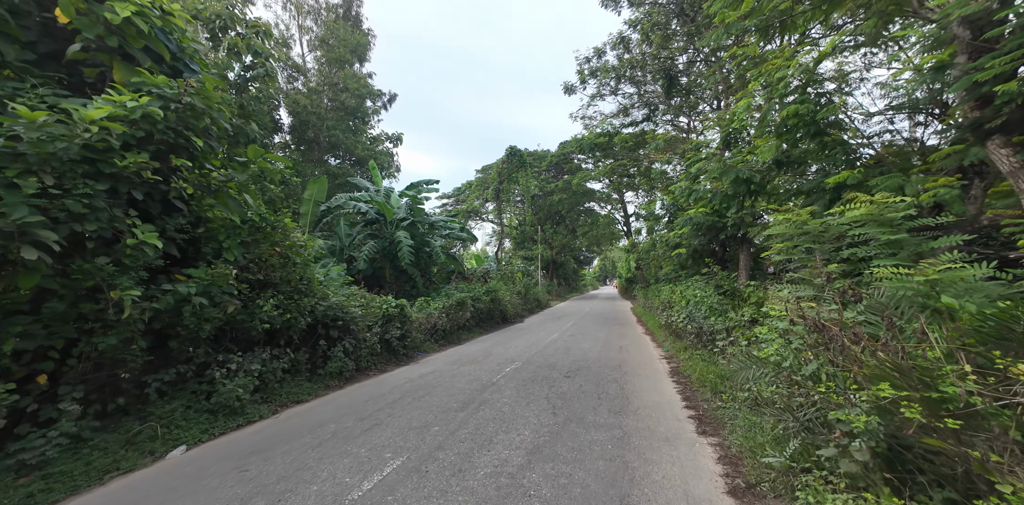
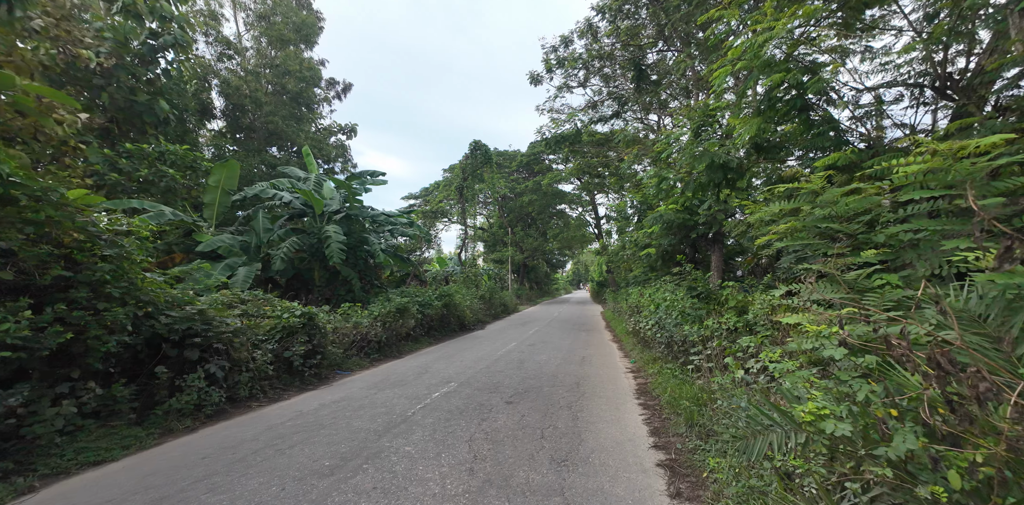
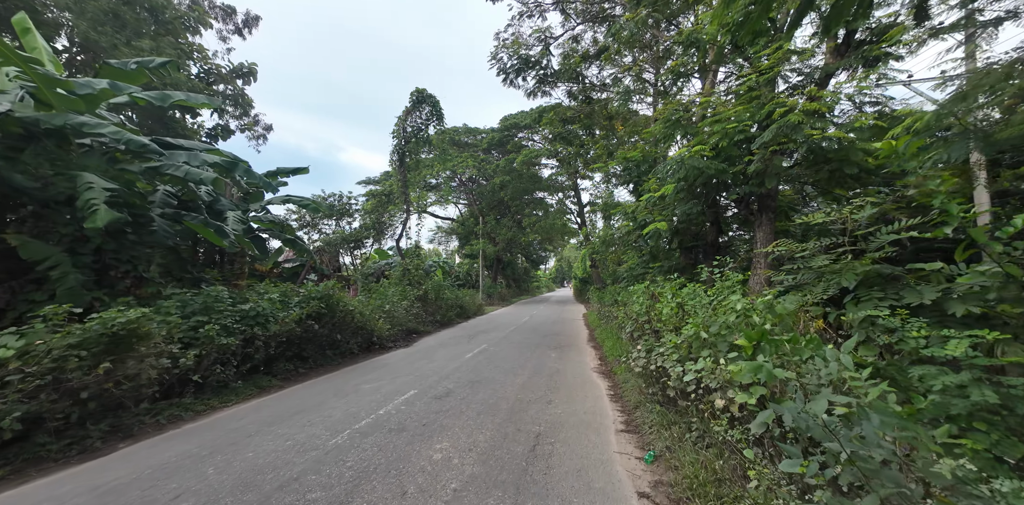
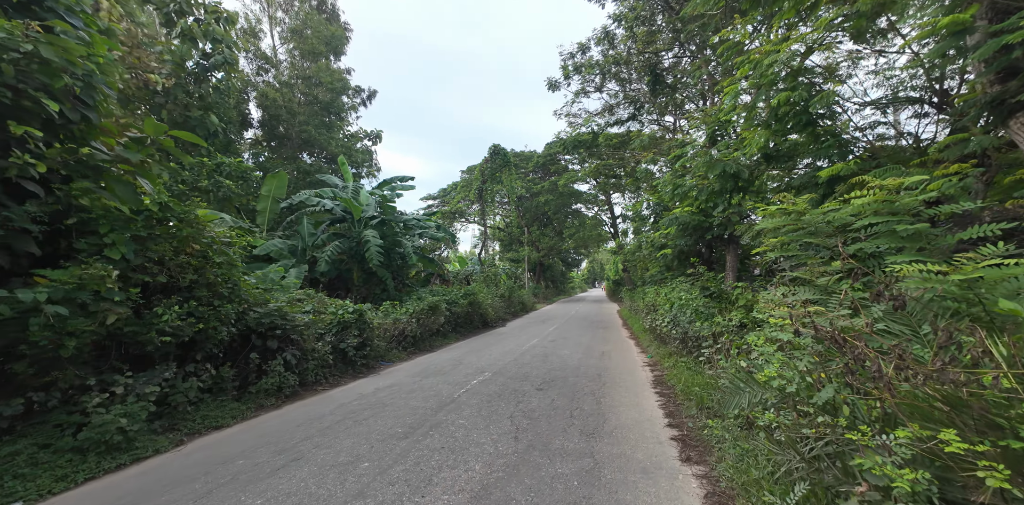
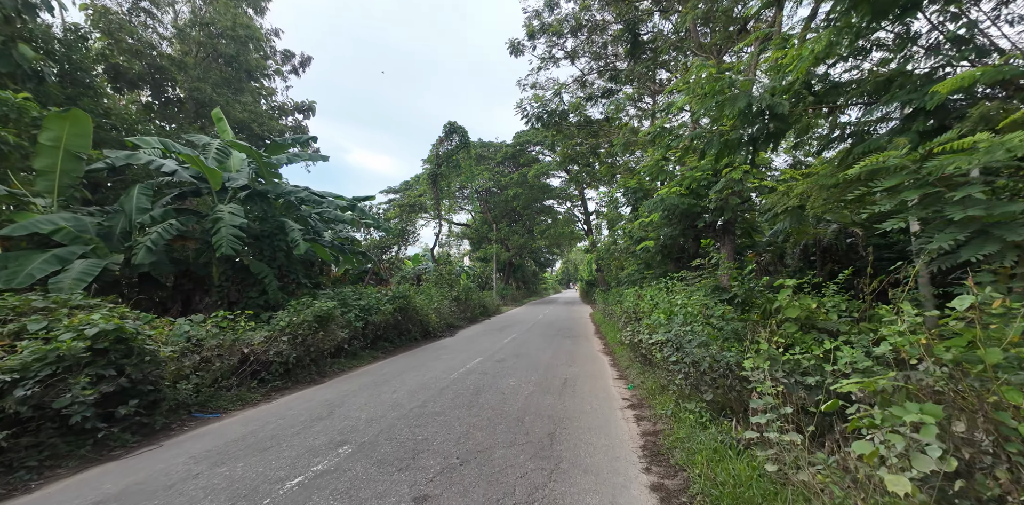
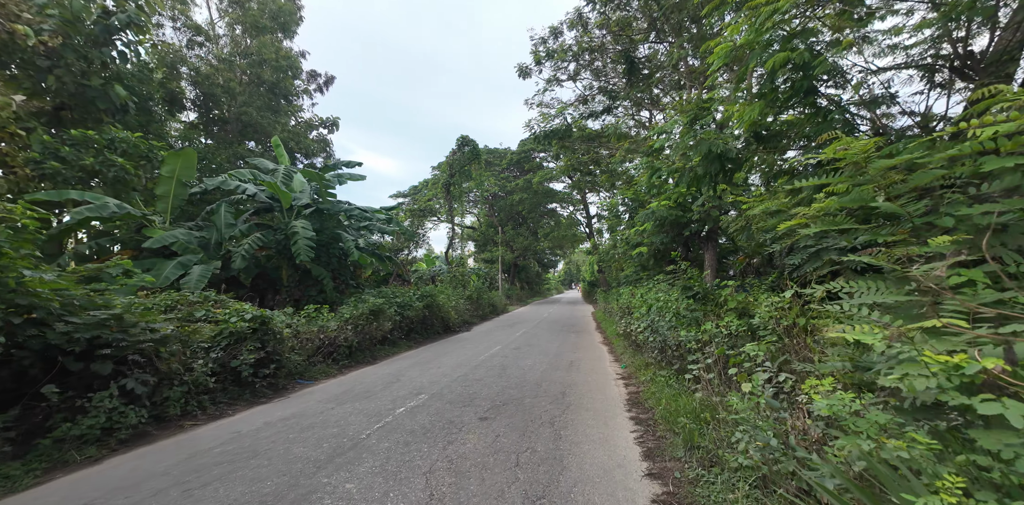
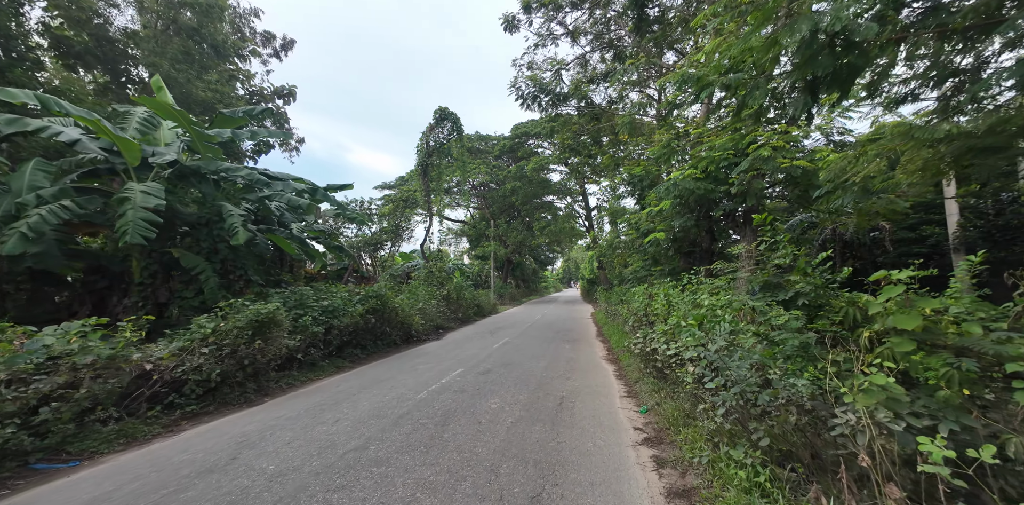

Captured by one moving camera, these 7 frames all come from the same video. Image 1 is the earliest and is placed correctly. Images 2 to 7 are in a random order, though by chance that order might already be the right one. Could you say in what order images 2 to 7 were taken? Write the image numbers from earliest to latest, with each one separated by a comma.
4, 2, 6, 5, 7, 3
